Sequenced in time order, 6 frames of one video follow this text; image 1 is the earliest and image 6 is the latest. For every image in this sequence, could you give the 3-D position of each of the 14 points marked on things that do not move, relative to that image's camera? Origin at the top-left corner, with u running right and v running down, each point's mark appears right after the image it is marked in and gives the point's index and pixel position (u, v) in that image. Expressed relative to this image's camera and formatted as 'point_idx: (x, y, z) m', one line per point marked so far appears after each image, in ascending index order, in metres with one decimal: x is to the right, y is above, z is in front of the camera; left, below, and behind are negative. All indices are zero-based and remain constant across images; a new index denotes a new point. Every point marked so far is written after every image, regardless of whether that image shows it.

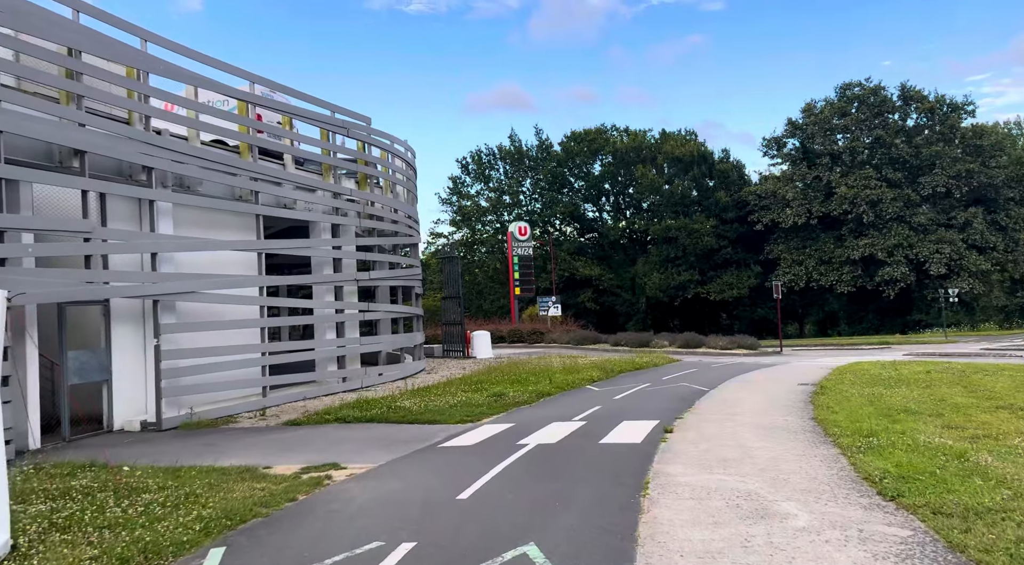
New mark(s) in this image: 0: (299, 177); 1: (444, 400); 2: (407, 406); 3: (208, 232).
0: (-5.0, +2.5, +18.4) m
1: (-1.3, -2.3, +15.6) m
2: (-2.0, -2.3, +14.8) m
3: (-6.2, +1.0, +16.0) m
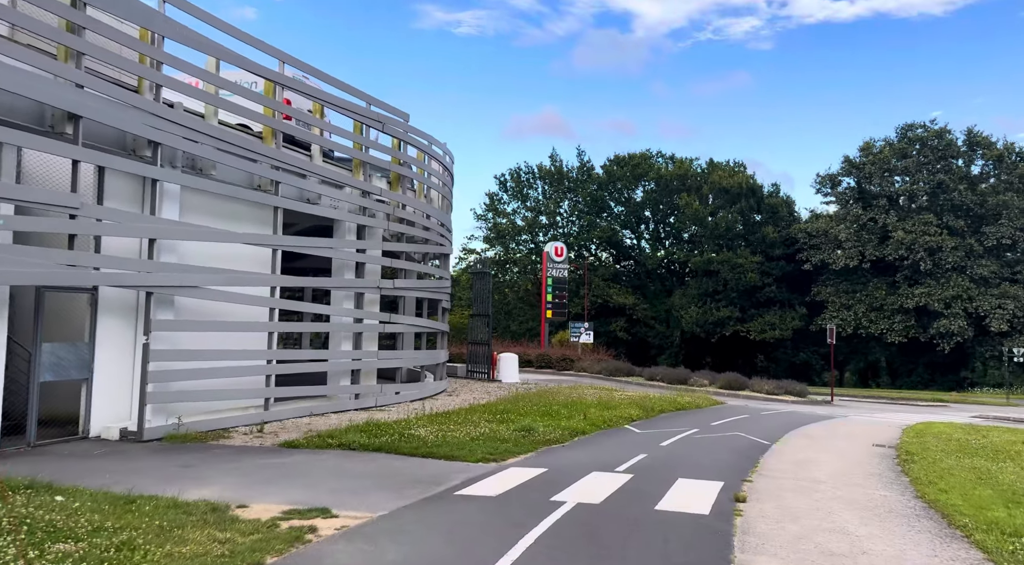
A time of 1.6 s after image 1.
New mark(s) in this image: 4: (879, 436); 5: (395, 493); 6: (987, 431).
0: (-4.0, +2.4, +16.7) m
1: (-0.8, -2.6, +13.7) m
2: (-1.5, -2.5, +12.9) m
3: (-5.3, +1.1, +14.3) m
4: (+8.1, -3.4, +17.4) m
5: (-1.3, -2.4, +8.9) m
6: (+10.8, -3.4, +18.0) m
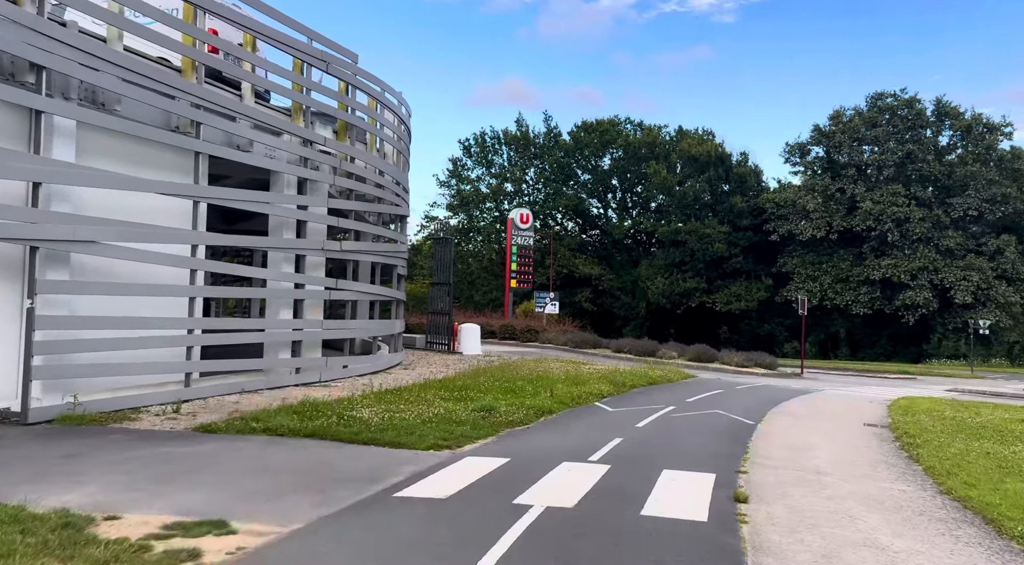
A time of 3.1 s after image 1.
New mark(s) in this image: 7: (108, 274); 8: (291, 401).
0: (-4.7, +3.2, +14.7) m
1: (-1.4, -1.9, +12.0) m
2: (-2.1, -1.9, +11.2) m
3: (-6.0, +1.8, +12.3) m
4: (+7.2, -2.7, +16.1) m
5: (-1.8, -1.9, +7.2) m
6: (+9.9, -2.6, +16.8) m
7: (-6.2, +0.1, +12.1) m
8: (-3.4, -1.8, +12.3) m
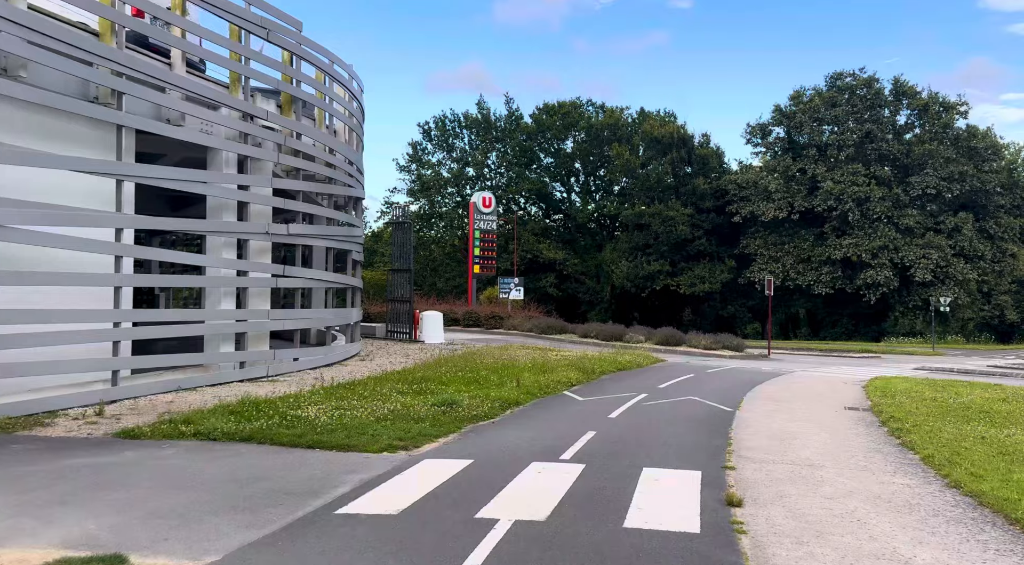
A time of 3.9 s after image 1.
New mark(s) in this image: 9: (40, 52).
0: (-5.4, +3.4, +13.4) m
1: (-1.9, -1.7, +10.9) m
2: (-2.6, -1.7, +10.1) m
3: (-6.6, +1.9, +11.0) m
4: (+6.5, -2.2, +15.5) m
5: (-2.0, -1.8, +6.1) m
6: (+9.1, -2.1, +16.3) m
7: (-6.7, +0.3, +10.8) m
8: (-4.0, -1.6, +11.1) m
9: (-6.2, +3.0, +10.5) m
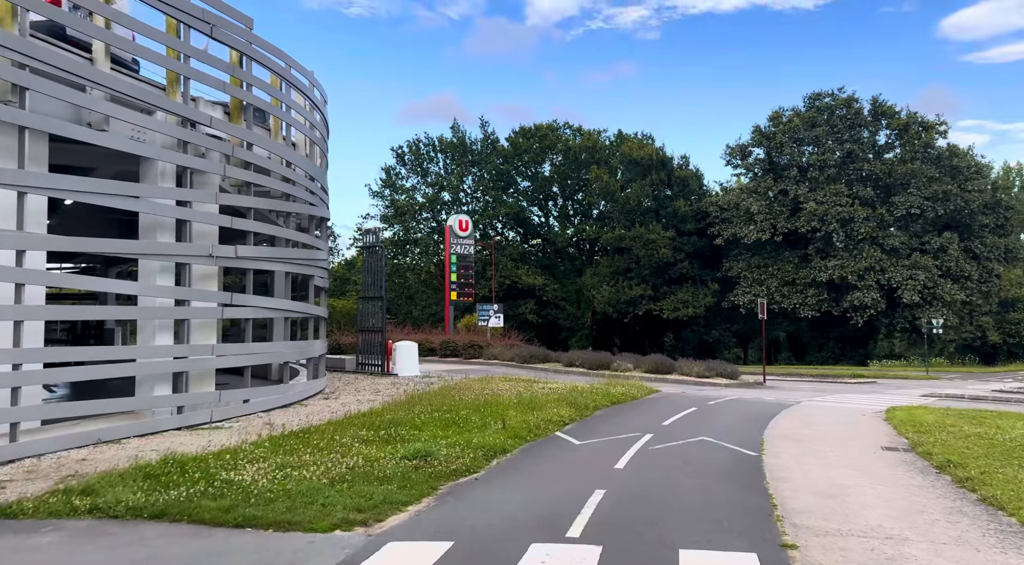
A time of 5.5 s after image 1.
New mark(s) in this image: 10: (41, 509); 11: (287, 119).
0: (-5.7, +2.9, +11.5) m
1: (-2.1, -2.0, +8.9) m
2: (-2.7, -2.0, +8.1) m
3: (-6.8, +1.6, +8.9) m
4: (+6.2, -2.6, +13.7) m
5: (-2.0, -1.9, +4.1) m
6: (+8.8, -2.5, +14.6) m
7: (-6.9, -0.1, +8.7) m
8: (-4.1, -2.0, +9.0) m
9: (-6.4, +2.7, +8.5) m
10: (-4.2, -2.0, +7.1) m
11: (-4.5, +3.2, +15.8) m
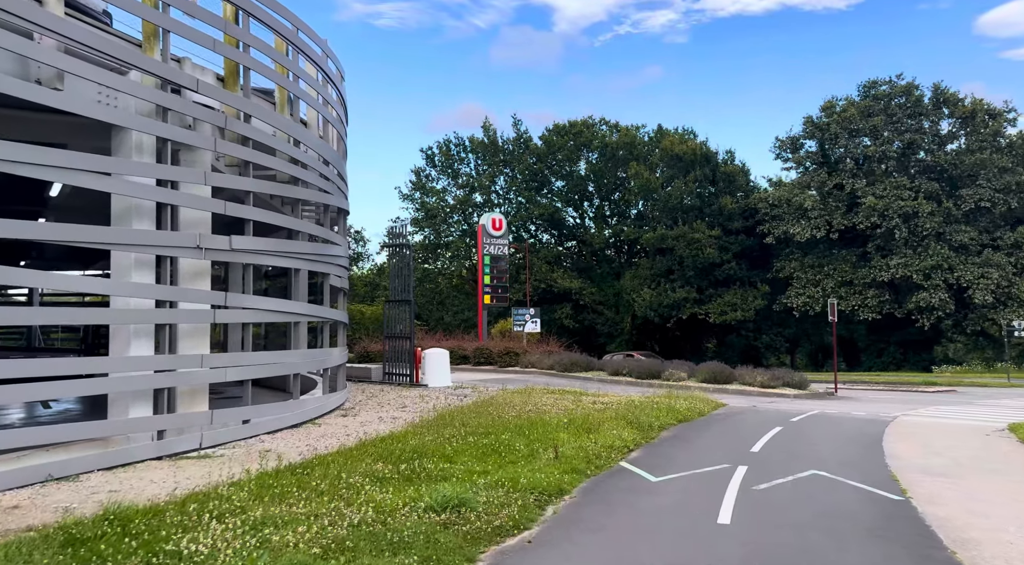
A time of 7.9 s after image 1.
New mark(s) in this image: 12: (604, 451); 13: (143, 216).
0: (-5.1, +3.0, +9.2) m
1: (-1.5, -1.9, +6.5) m
2: (-2.2, -1.9, +5.7) m
3: (-6.2, +1.6, +6.7) m
4: (+7.0, -2.4, +10.9) m
5: (-1.7, -1.8, +1.6) m
6: (+9.6, -2.3, +11.7) m
7: (-6.3, 0.0, +6.4) m
8: (-3.6, -1.9, +6.7) m
9: (-5.9, +2.7, +6.2) m
10: (-3.7, -1.9, +4.7) m
11: (-3.7, +3.3, +13.5) m
12: (+1.2, -2.3, +10.7) m
13: (-5.0, +0.9, +10.9) m
